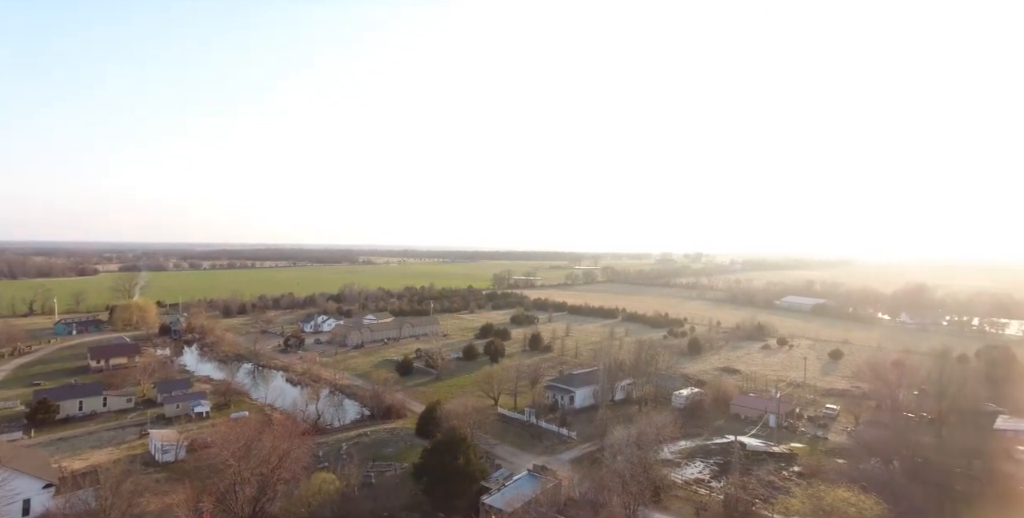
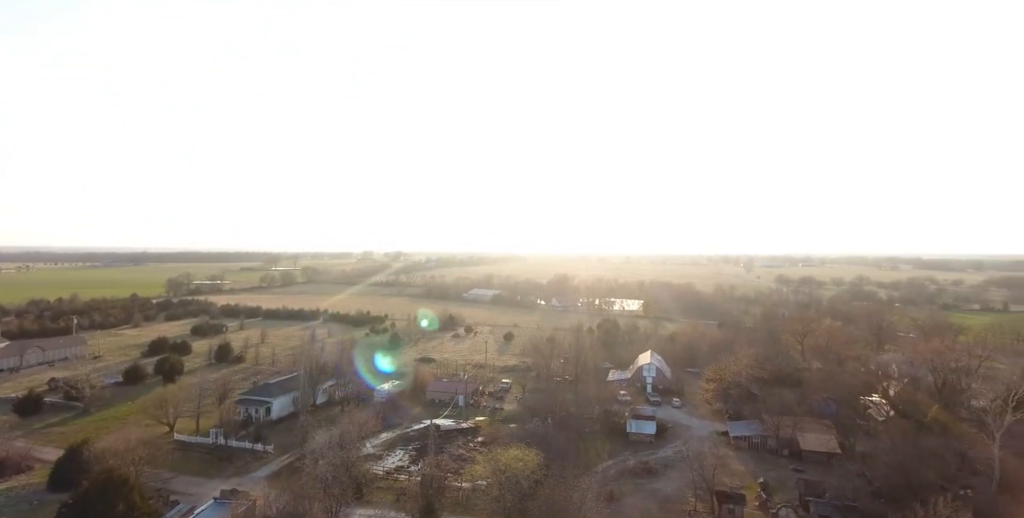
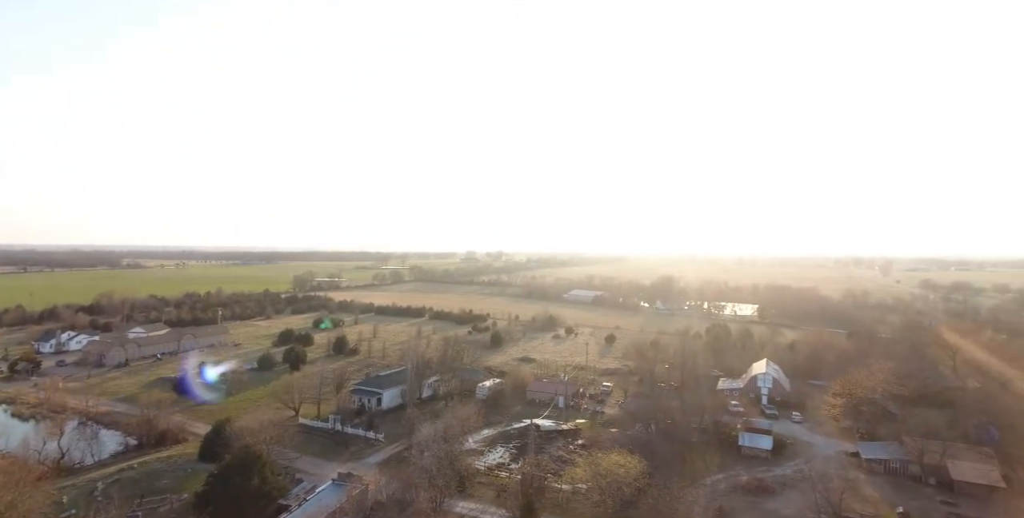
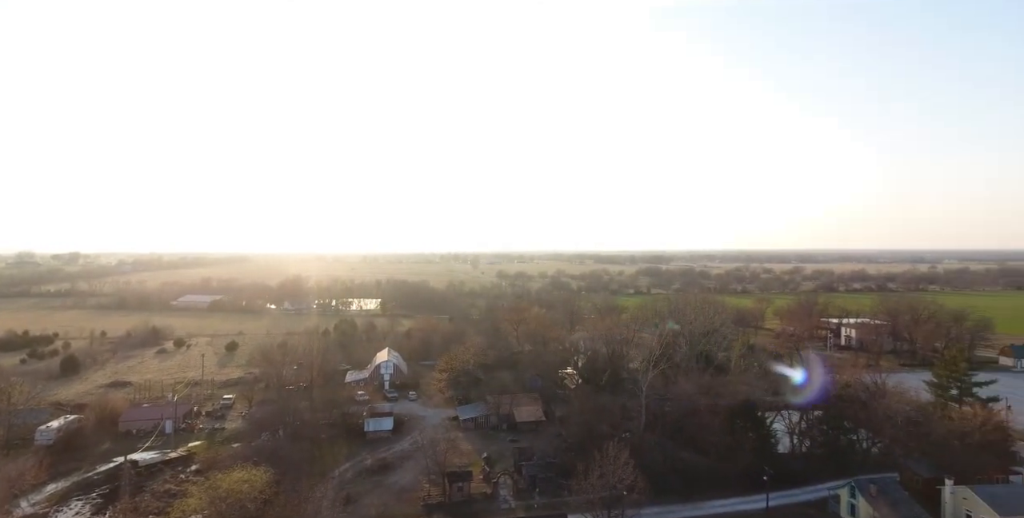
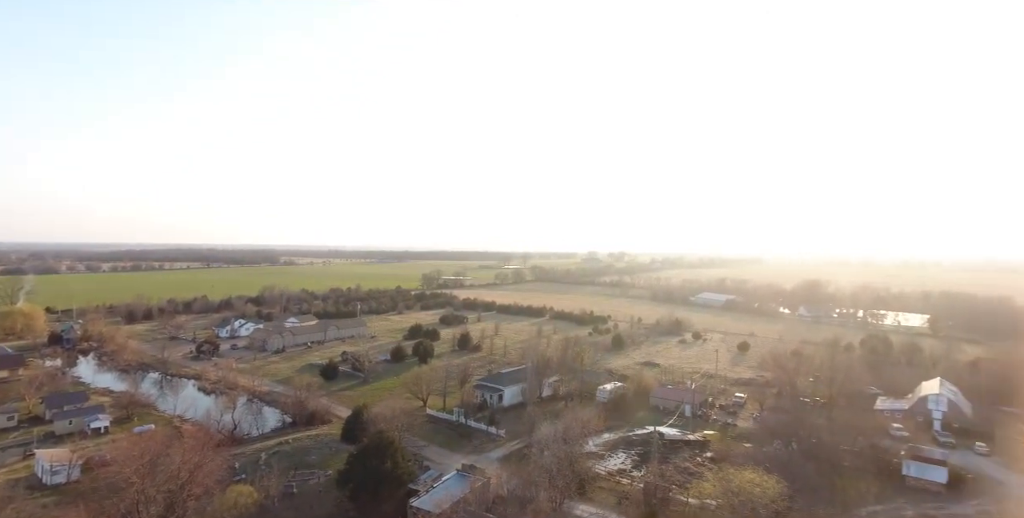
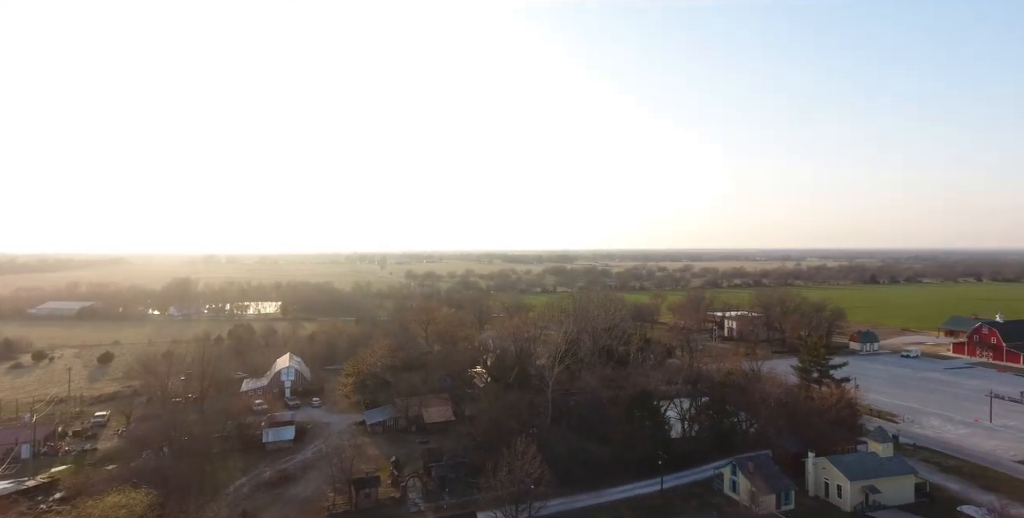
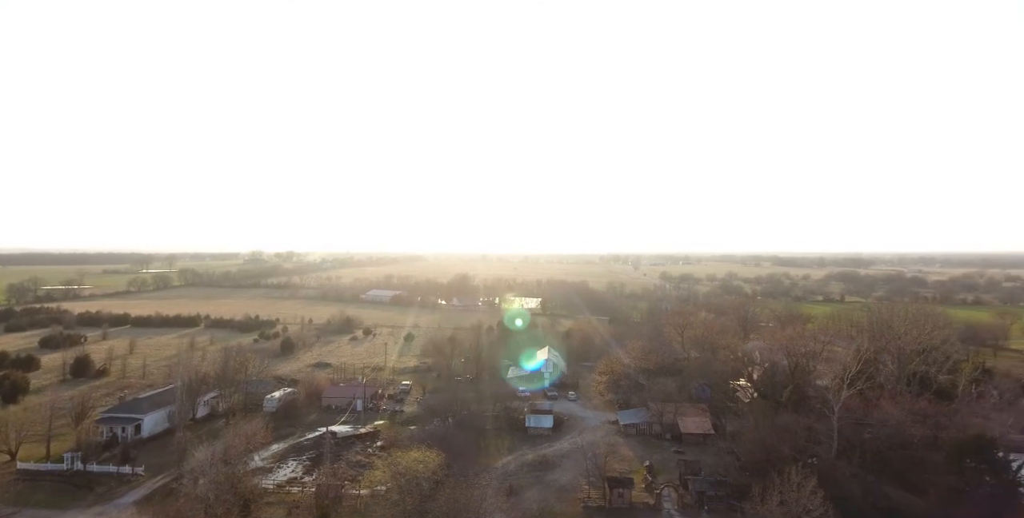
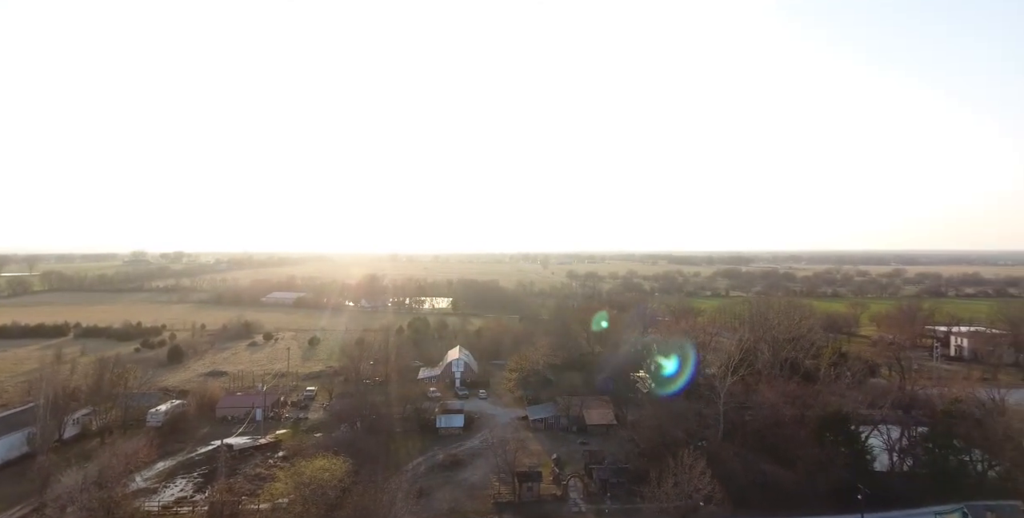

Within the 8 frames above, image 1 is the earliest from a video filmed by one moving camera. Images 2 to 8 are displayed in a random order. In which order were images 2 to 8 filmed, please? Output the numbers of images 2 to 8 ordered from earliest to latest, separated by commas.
5, 3, 2, 7, 8, 4, 6
